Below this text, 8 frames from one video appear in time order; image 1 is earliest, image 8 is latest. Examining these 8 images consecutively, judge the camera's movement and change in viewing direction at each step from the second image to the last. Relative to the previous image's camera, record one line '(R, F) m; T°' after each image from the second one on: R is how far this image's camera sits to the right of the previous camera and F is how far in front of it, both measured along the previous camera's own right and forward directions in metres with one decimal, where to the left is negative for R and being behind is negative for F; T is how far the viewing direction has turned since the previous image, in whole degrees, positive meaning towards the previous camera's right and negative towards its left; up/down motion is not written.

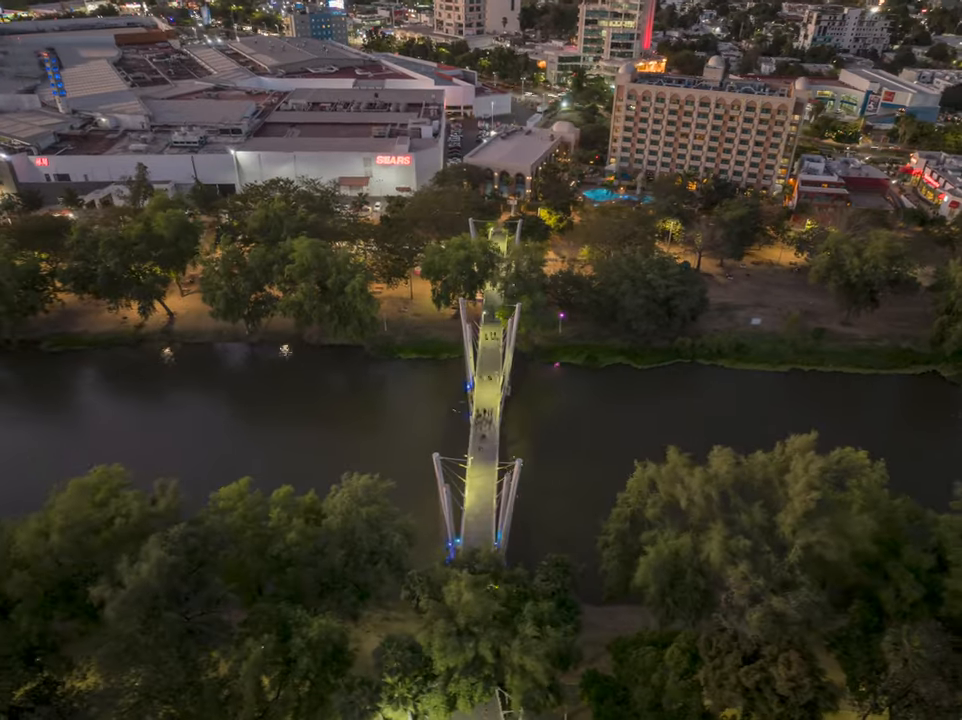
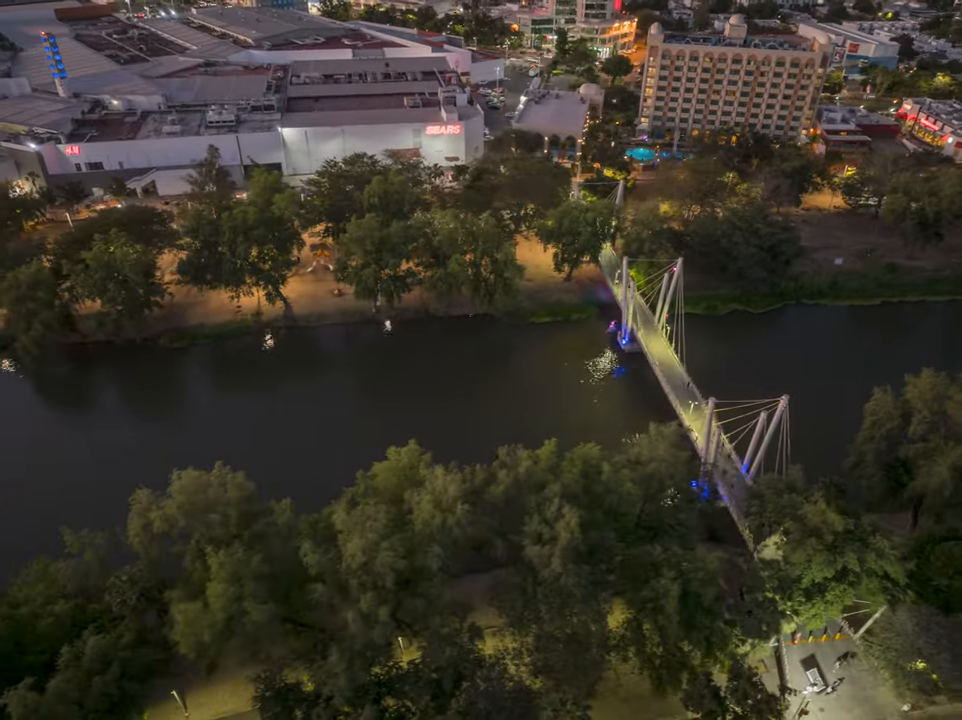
(-13.3, -0.2) m; +8°
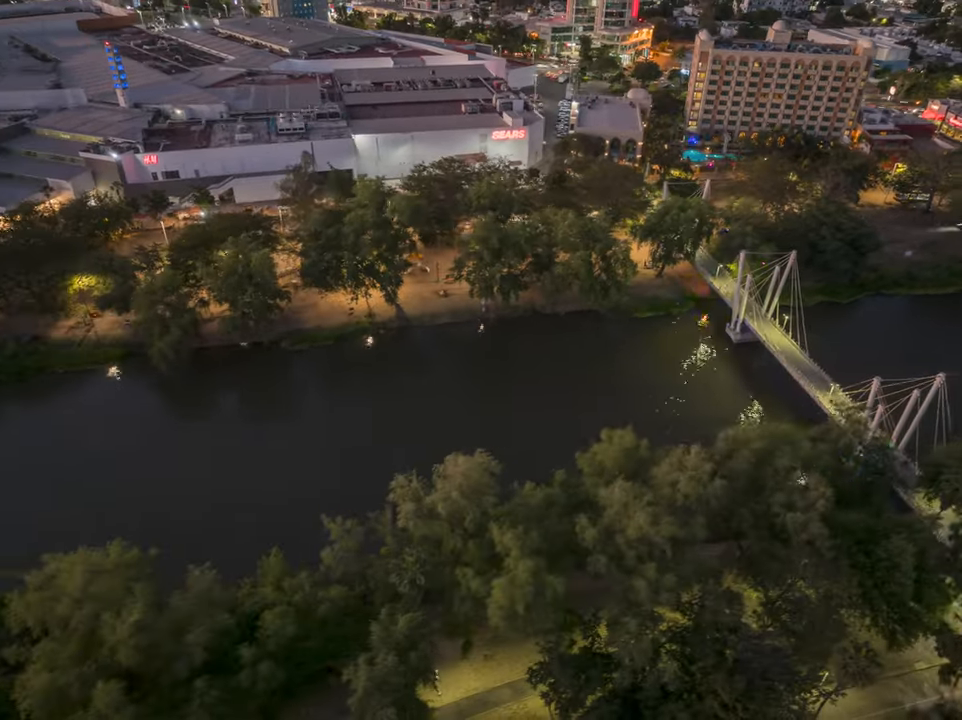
(-8.3, -1.0) m; +3°
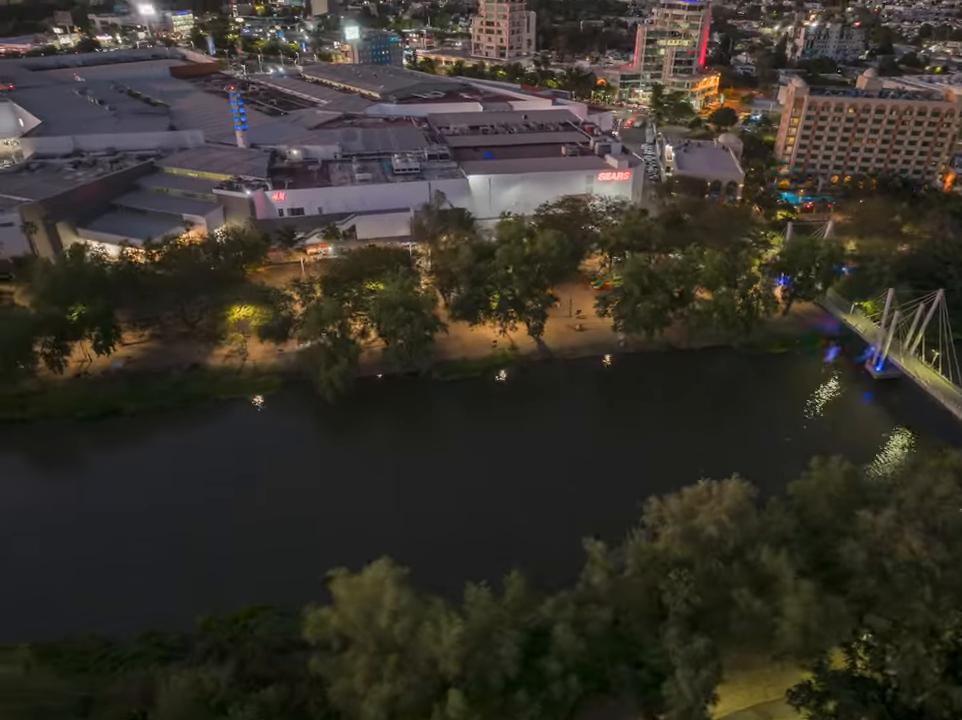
(-7.5, -1.0) m; -1°
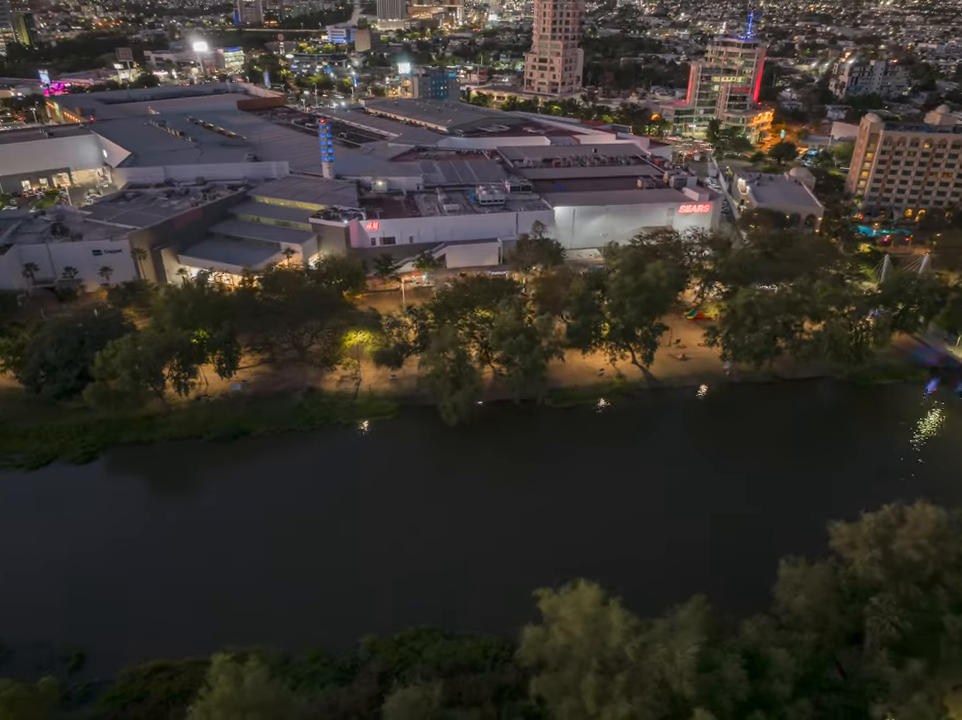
(-5.6, -0.5) m; -1°
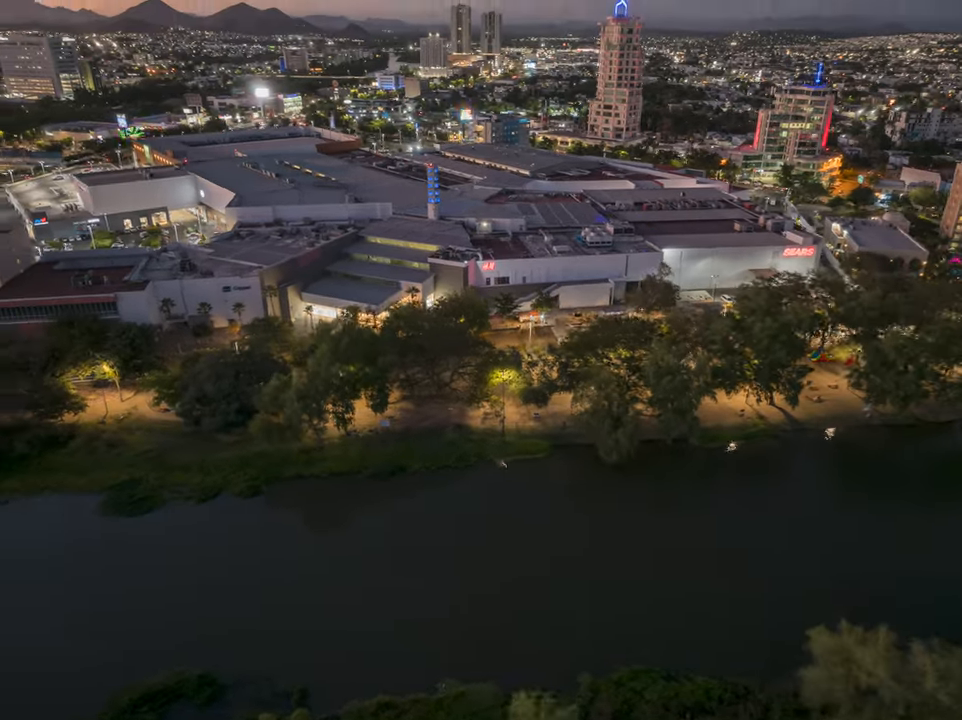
(-7.6, -0.4) m; -1°
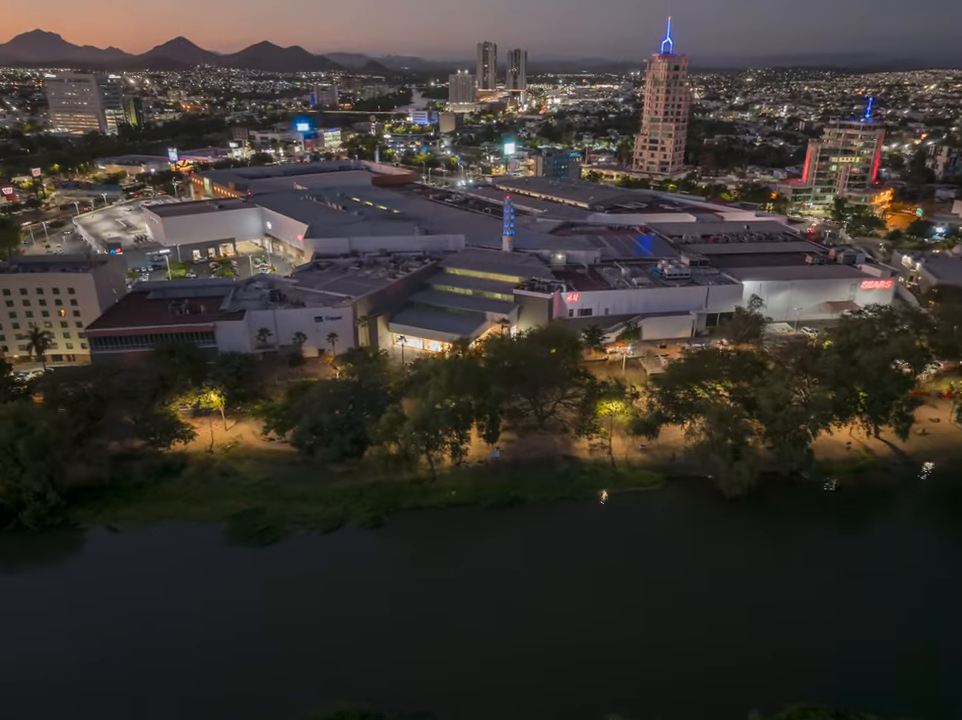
(-5.7, -0.1) m; -1°
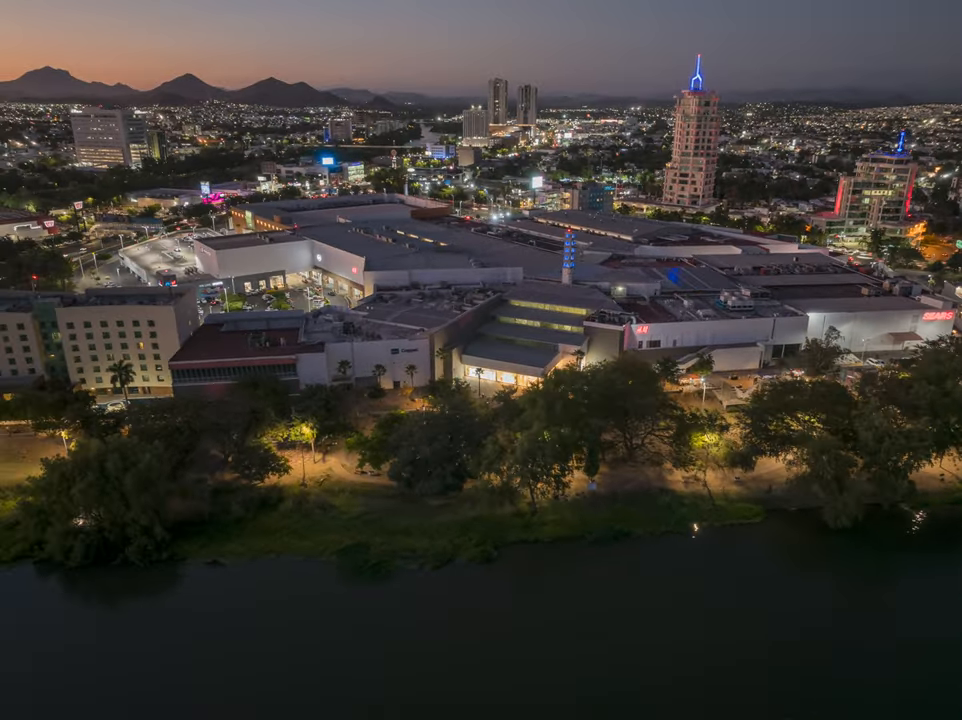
(-5.7, 0.0) m; 0°
